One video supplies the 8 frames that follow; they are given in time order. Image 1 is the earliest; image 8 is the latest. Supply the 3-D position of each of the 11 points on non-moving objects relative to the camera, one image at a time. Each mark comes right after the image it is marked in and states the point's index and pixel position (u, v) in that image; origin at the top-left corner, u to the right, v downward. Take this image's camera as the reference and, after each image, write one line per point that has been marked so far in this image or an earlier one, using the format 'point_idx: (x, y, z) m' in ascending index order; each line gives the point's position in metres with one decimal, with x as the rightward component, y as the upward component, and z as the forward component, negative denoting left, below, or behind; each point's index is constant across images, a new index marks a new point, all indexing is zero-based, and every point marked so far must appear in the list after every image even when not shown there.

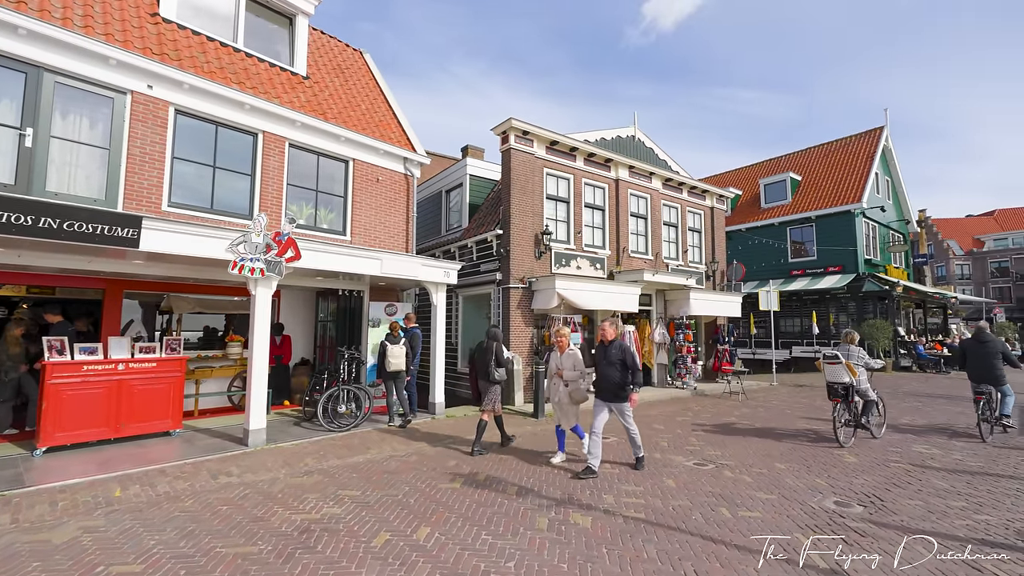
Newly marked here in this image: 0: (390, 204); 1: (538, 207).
0: (-2.8, +1.9, +10.9) m
1: (+0.6, +1.9, +11.3) m
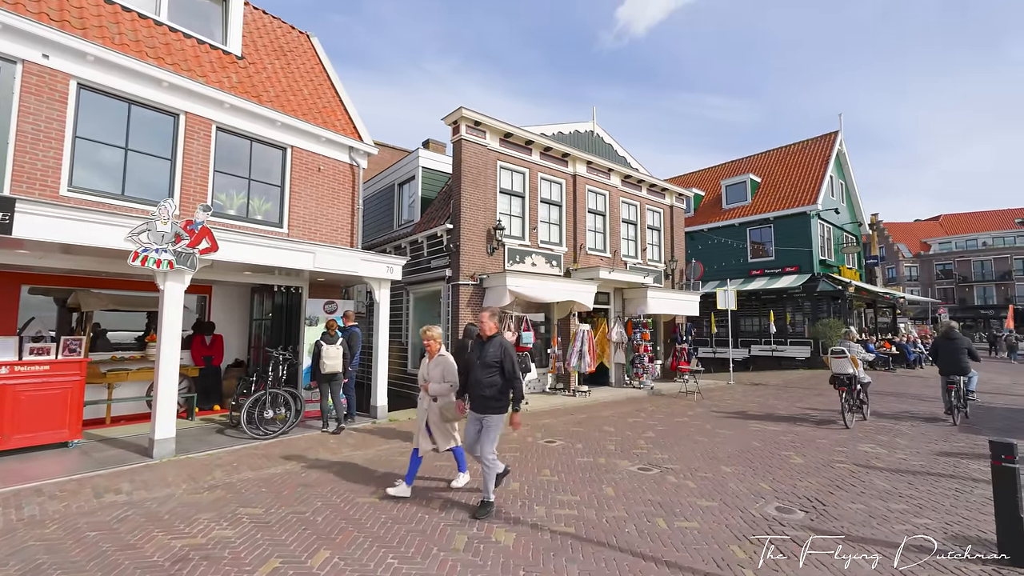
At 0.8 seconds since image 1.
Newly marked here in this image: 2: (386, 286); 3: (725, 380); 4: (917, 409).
0: (-3.9, +2.0, +10.3) m
1: (-0.5, +2.0, +10.9) m
2: (-2.5, 0.0, +9.2) m
3: (+7.0, -3.0, +15.5) m
4: (+9.7, -2.9, +11.3) m
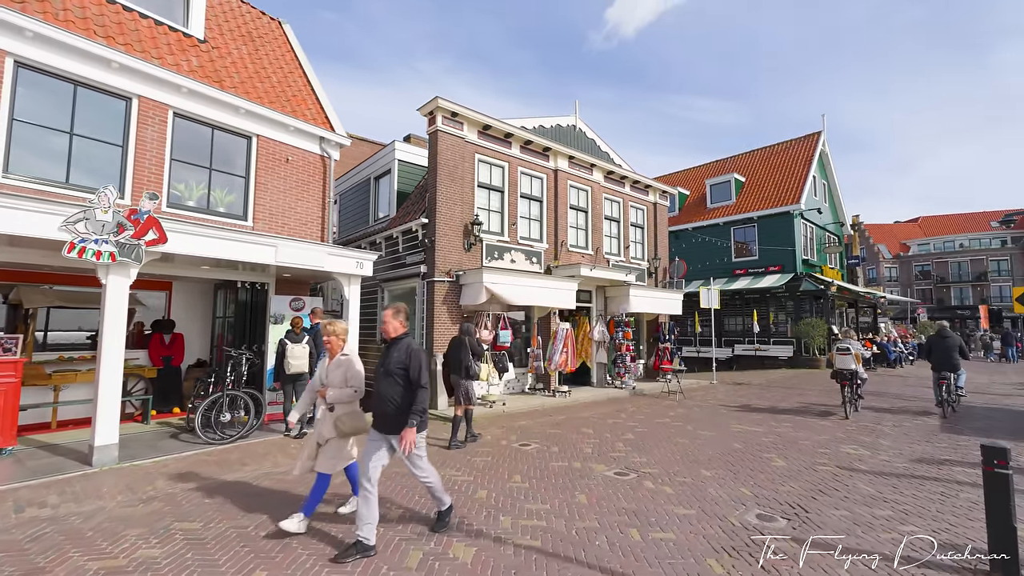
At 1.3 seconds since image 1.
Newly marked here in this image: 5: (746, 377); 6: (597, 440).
0: (-4.4, +2.1, +9.8) m
1: (-1.0, +2.1, +10.5) m
2: (-2.9, +0.1, +8.8) m
3: (+6.4, -3.0, +15.4) m
4: (+9.2, -2.8, +11.2) m
5: (+8.4, -3.2, +16.9) m
6: (+1.4, -2.4, +7.5) m
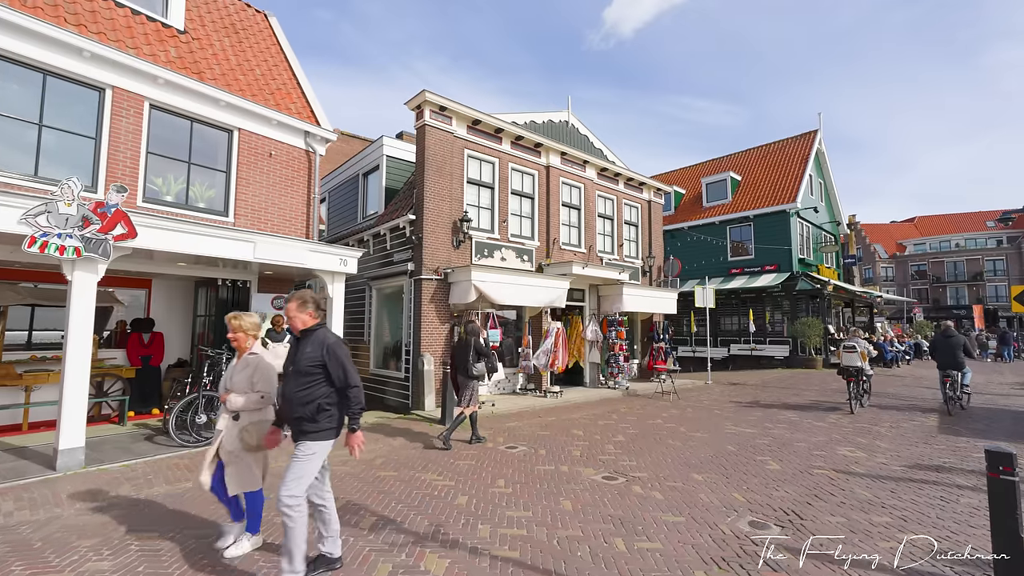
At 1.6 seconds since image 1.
0: (-4.6, +2.1, +9.6) m
1: (-1.2, +2.1, +10.3) m
2: (-3.1, +0.1, +8.5) m
3: (+6.1, -3.0, +15.2) m
4: (+8.9, -2.8, +11.0) m
5: (+8.1, -3.1, +16.7) m
6: (+1.2, -2.4, +7.3) m
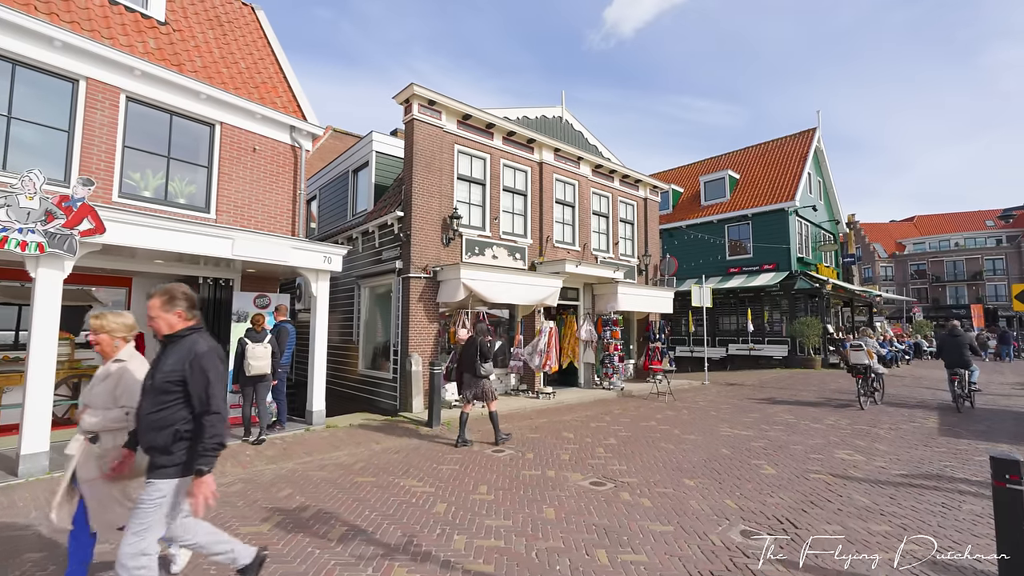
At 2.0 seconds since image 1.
0: (-4.8, +2.2, +9.3) m
1: (-1.4, +2.1, +10.1) m
2: (-3.3, +0.2, +8.3) m
3: (+5.9, -2.9, +14.9) m
4: (+8.8, -2.8, +10.8) m
5: (+7.9, -3.1, +16.5) m
6: (+1.0, -2.4, +7.1) m
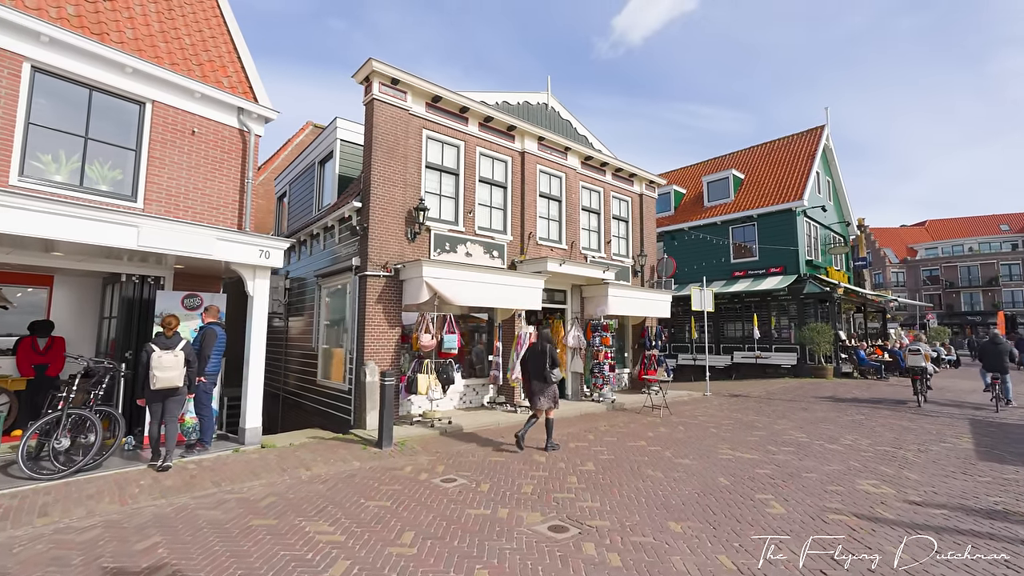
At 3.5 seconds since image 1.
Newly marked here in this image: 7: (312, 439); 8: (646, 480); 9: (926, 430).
0: (-5.3, +2.2, +8.3) m
1: (-1.9, +2.1, +9.0) m
2: (-3.8, +0.2, +7.2) m
3: (+5.5, -3.0, +13.7) m
4: (+8.3, -2.8, +9.5) m
5: (+7.5, -3.2, +15.3) m
6: (+0.4, -2.3, +5.9) m
7: (-3.1, -2.4, +7.4) m
8: (+1.6, -2.3, +5.7) m
9: (+8.0, -2.8, +9.1) m
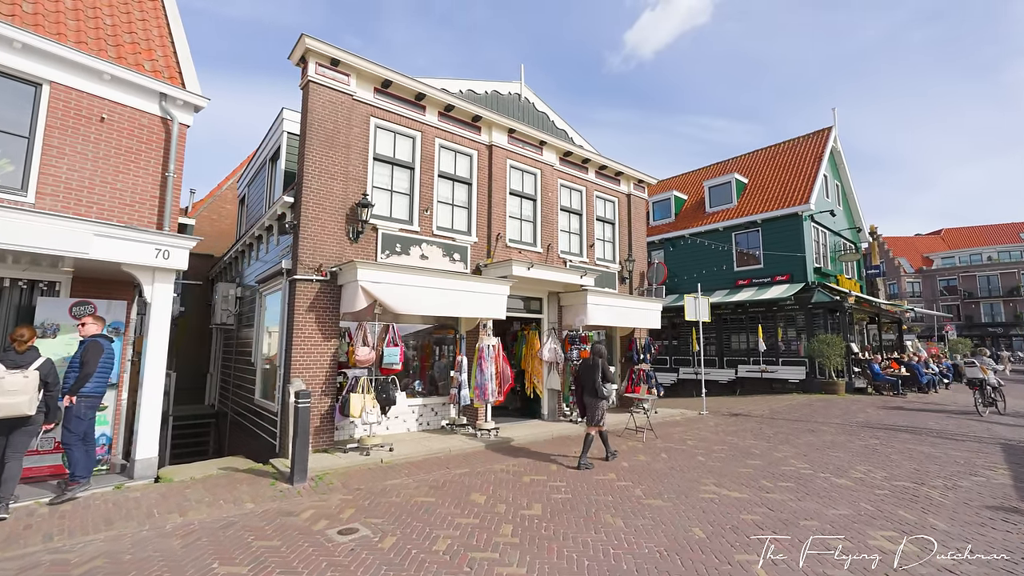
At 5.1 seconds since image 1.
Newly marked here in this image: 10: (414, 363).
0: (-6.0, +2.1, +7.4) m
1: (-2.6, +2.0, +8.0) m
2: (-4.6, +0.1, +6.2) m
3: (+4.9, -3.2, +12.5) m
4: (+7.5, -2.9, +8.2) m
5: (+6.9, -3.5, +13.9) m
6: (-0.4, -2.3, +4.8) m
7: (-3.9, -2.4, +6.3) m
8: (+0.8, -2.3, +4.5) m
9: (+7.3, -2.8, +7.8) m
10: (-1.8, -1.4, +8.9) m
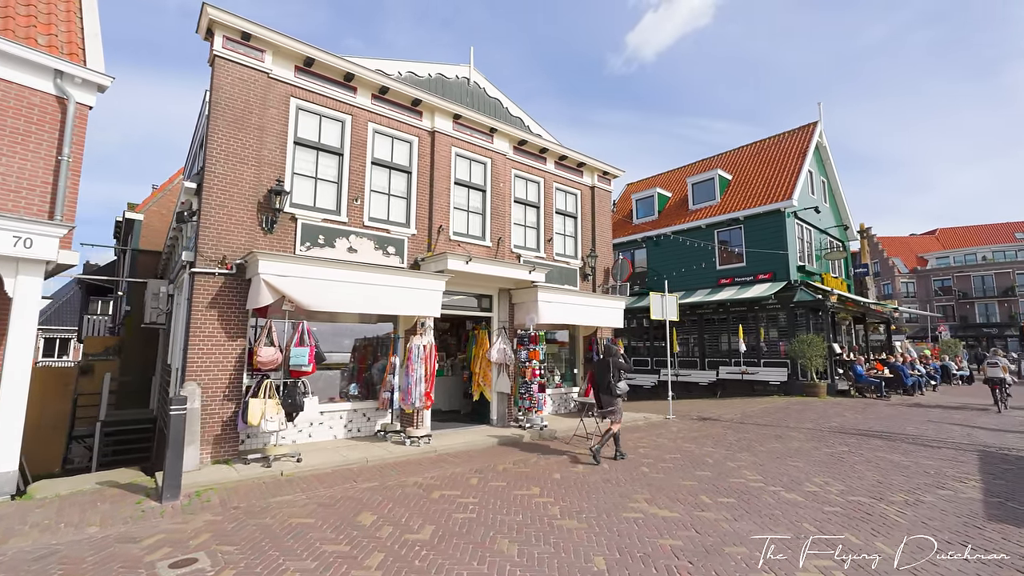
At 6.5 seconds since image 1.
0: (-7.1, +2.1, +6.7) m
1: (-3.7, +2.1, +7.4) m
2: (-5.7, +0.2, +5.6) m
3: (+3.8, -3.1, +11.8) m
4: (+6.5, -2.8, +7.6) m
5: (+5.8, -3.4, +13.3) m
6: (-1.4, -2.3, +4.1) m
7: (-5.0, -2.3, +5.6) m
8: (-0.2, -2.2, +3.9) m
9: (+6.2, -2.8, +7.2) m
10: (-2.9, -1.3, +8.2) m
